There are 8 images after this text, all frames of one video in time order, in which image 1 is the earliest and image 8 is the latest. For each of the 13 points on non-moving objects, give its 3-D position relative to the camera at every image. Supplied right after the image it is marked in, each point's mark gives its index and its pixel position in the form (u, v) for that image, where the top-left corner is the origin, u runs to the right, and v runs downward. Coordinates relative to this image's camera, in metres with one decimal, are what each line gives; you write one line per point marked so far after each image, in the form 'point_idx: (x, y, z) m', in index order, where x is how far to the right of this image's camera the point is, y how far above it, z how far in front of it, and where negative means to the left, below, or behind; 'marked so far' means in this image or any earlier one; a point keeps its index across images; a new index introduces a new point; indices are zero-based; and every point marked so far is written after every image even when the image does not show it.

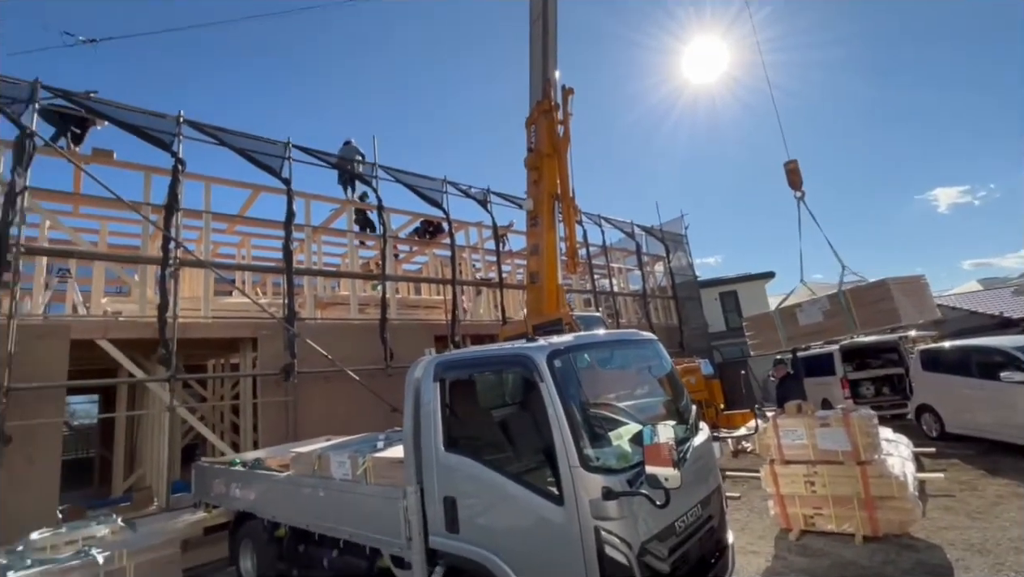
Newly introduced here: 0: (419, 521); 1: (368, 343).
0: (-0.6, -1.5, +3.3) m
1: (-2.8, -1.1, +9.9) m
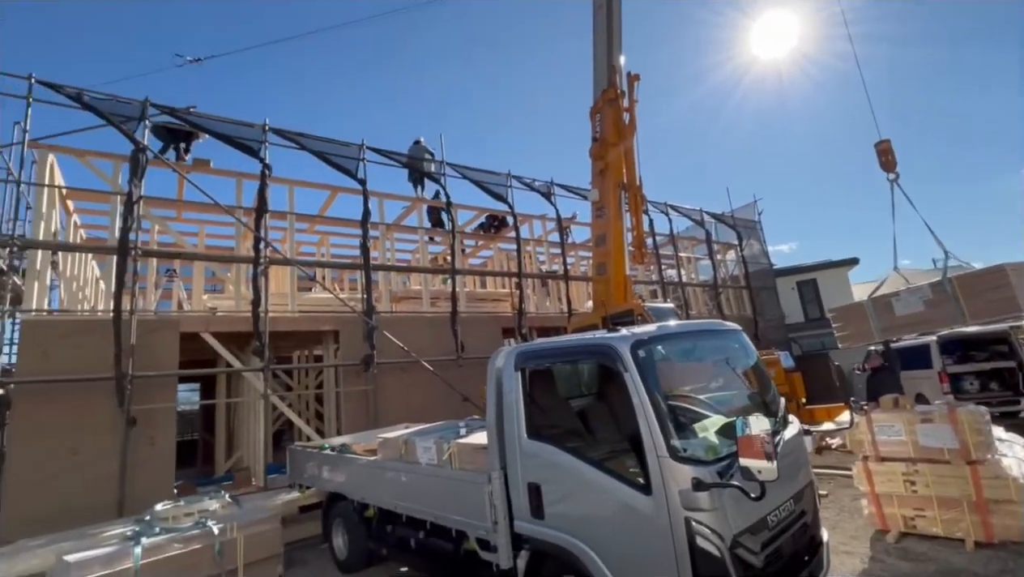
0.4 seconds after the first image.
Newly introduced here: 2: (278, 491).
0: (-0.1, -1.5, +3.4) m
1: (-1.4, -1.0, +10.2) m
2: (-3.1, -2.7, +6.8) m
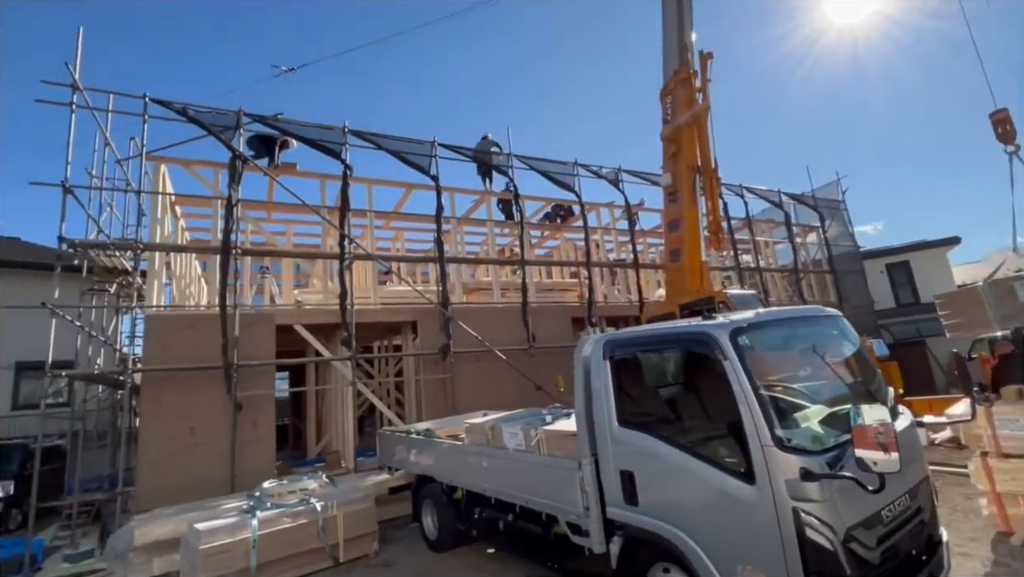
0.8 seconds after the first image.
0: (+0.6, -1.4, +3.4) m
1: (0.0, -0.8, +10.4) m
2: (-2.0, -2.6, +7.2) m
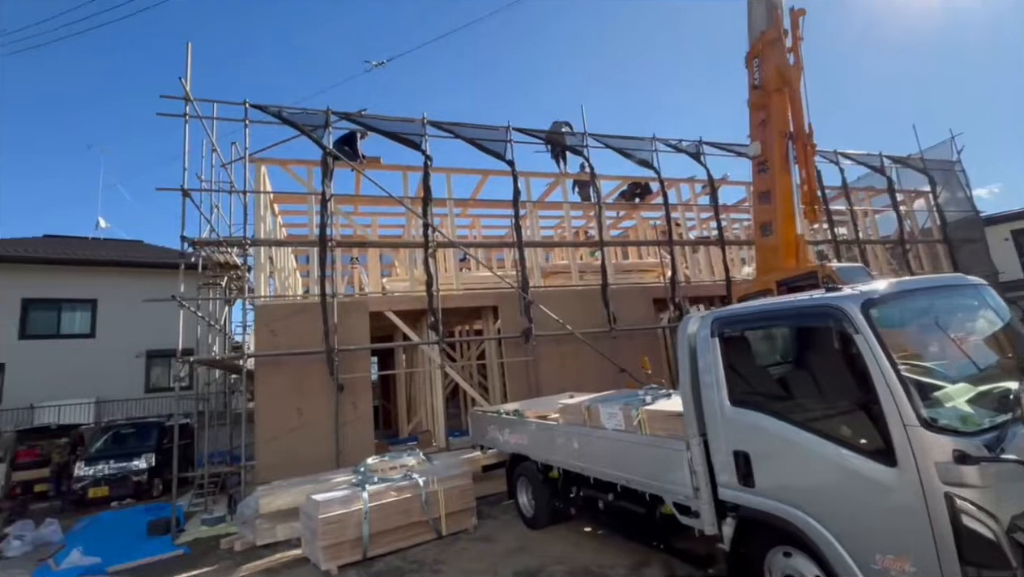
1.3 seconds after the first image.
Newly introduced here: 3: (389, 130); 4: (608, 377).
0: (+1.3, -1.2, +3.3) m
1: (+1.7, -0.4, +10.3) m
2: (-0.7, -2.4, +7.5) m
3: (-2.3, +2.9, +9.3) m
4: (+1.9, -1.7, +9.9) m
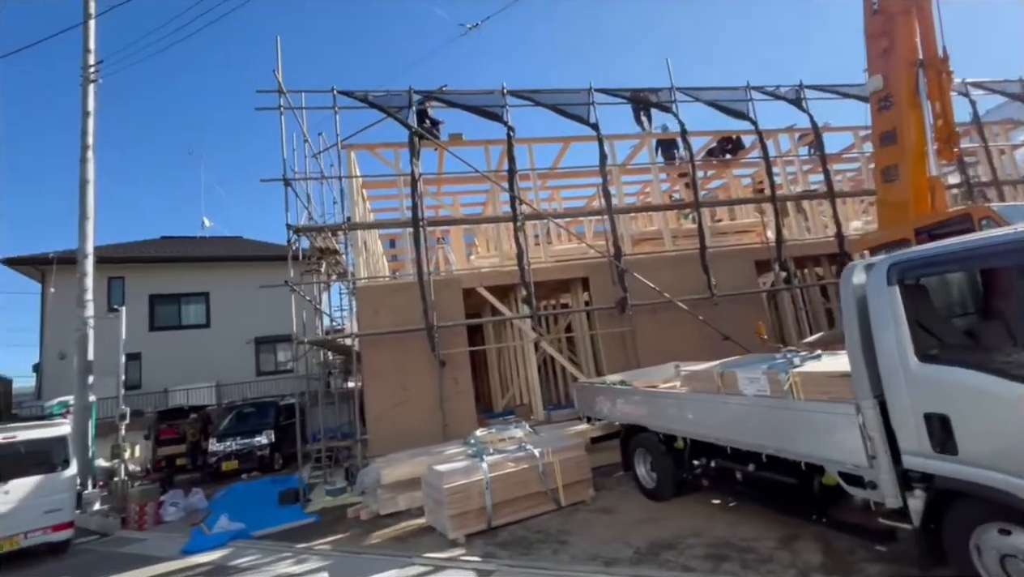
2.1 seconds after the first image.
0: (+2.2, -0.9, +3.0) m
1: (+3.5, +0.3, +9.8) m
2: (+0.8, -2.0, +7.4) m
3: (-0.8, +3.4, +9.1) m
4: (+3.7, -1.0, +9.4) m
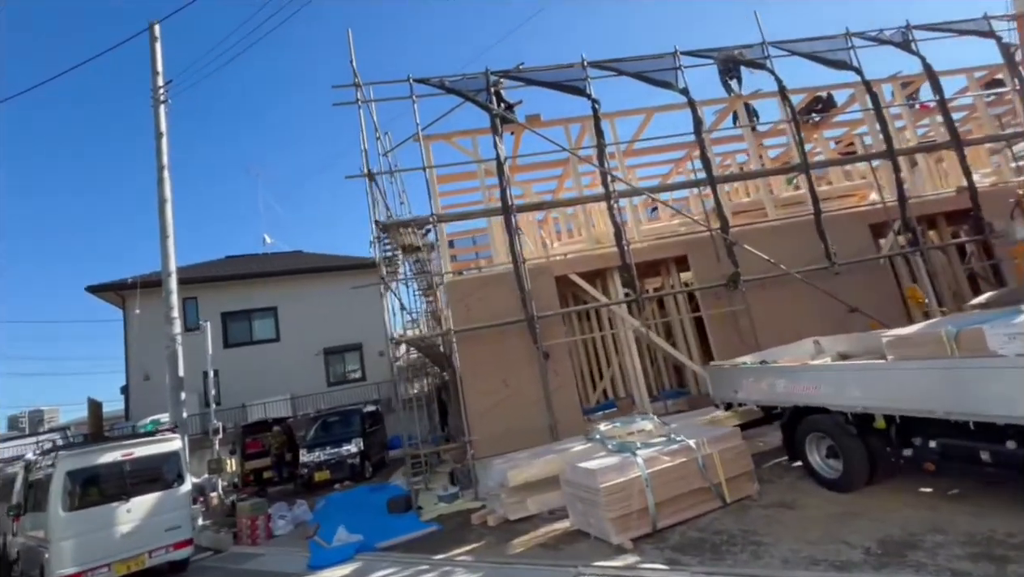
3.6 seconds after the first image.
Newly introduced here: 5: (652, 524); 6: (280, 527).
0: (+3.4, -0.4, +2.2) m
1: (+5.1, +0.8, +8.9) m
2: (+2.5, -1.6, +6.7) m
3: (+0.7, +3.6, +8.6) m
4: (+5.4, -0.5, +8.4) m
5: (+1.3, -2.1, +4.5) m
6: (-3.6, -3.7, +7.7) m
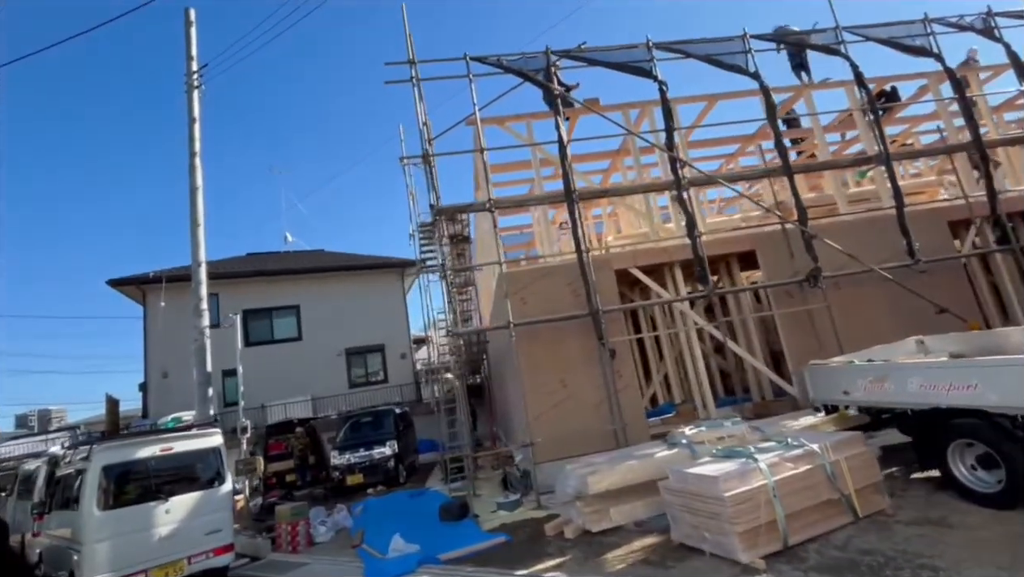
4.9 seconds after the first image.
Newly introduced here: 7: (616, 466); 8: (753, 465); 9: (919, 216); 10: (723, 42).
0: (+4.3, -0.3, +1.6) m
1: (+6.1, +0.8, +8.3) m
2: (+3.4, -1.5, +6.1) m
3: (+1.6, +3.7, +8.1) m
4: (+6.3, -0.5, +7.8) m
5: (+2.1, -2.0, +3.9) m
6: (-2.7, -3.5, +7.1) m
7: (+1.1, -1.9, +5.3) m
8: (+2.0, -1.4, +4.1) m
9: (+6.9, +1.2, +8.5) m
10: (+3.5, +4.1, +8.3) m
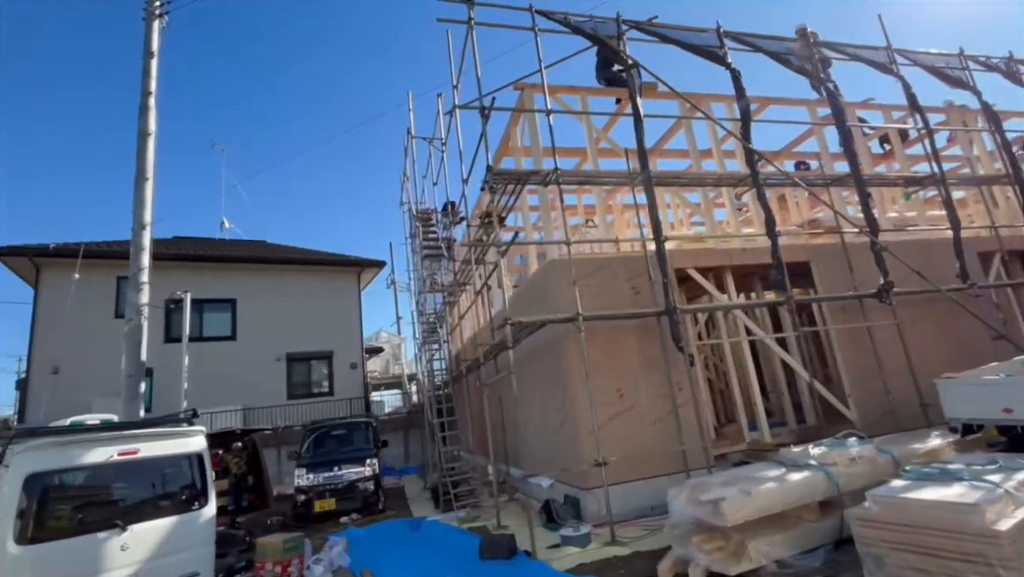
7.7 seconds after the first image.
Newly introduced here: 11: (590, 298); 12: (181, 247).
0: (+5.9, -0.2, +1.1) m
1: (+6.7, +0.5, +8.1) m
2: (+4.2, -1.6, +5.4) m
3: (+2.6, +3.6, +7.4) m
4: (+6.9, -0.9, +7.6) m
5: (+3.2, -1.8, +3.0) m
6: (-2.1, -3.1, +5.4) m
7: (+2.0, -1.7, +4.3) m
8: (+3.1, -1.3, +3.2) m
9: (+7.5, +0.8, +8.4) m
10: (+4.4, +3.9, +7.9) m
11: (+1.1, -0.1, +6.6) m
12: (-11.2, +1.4, +17.0) m
